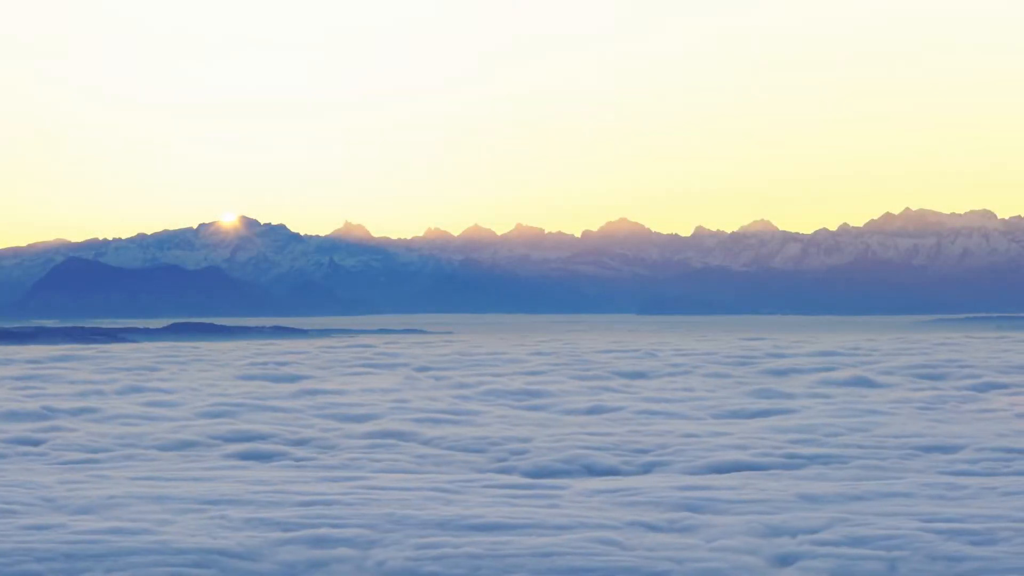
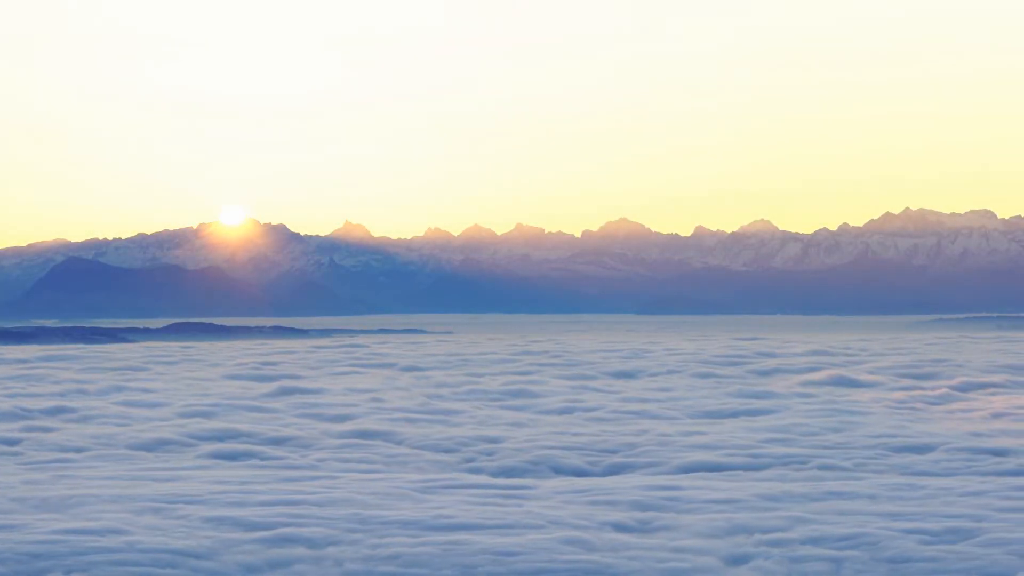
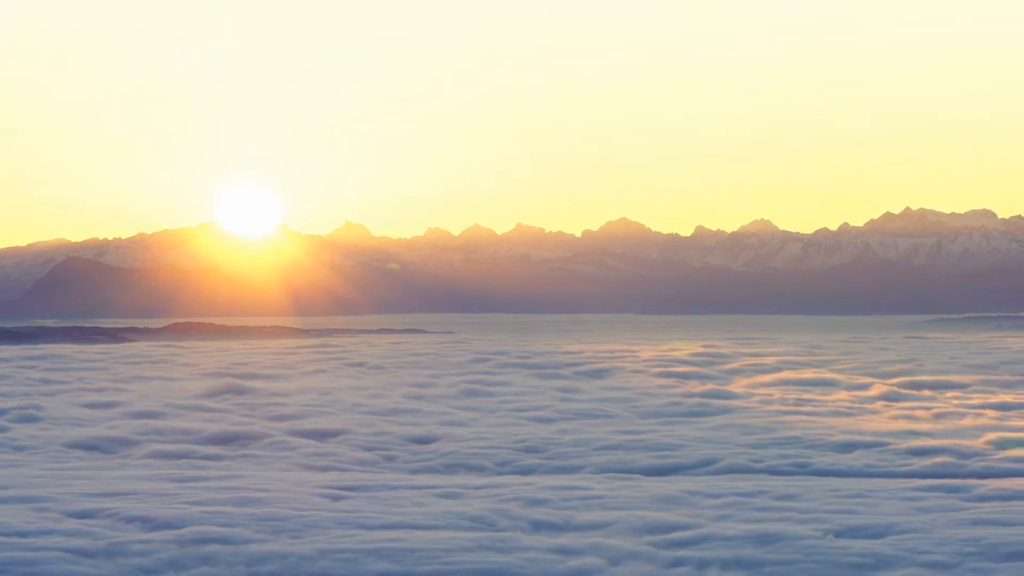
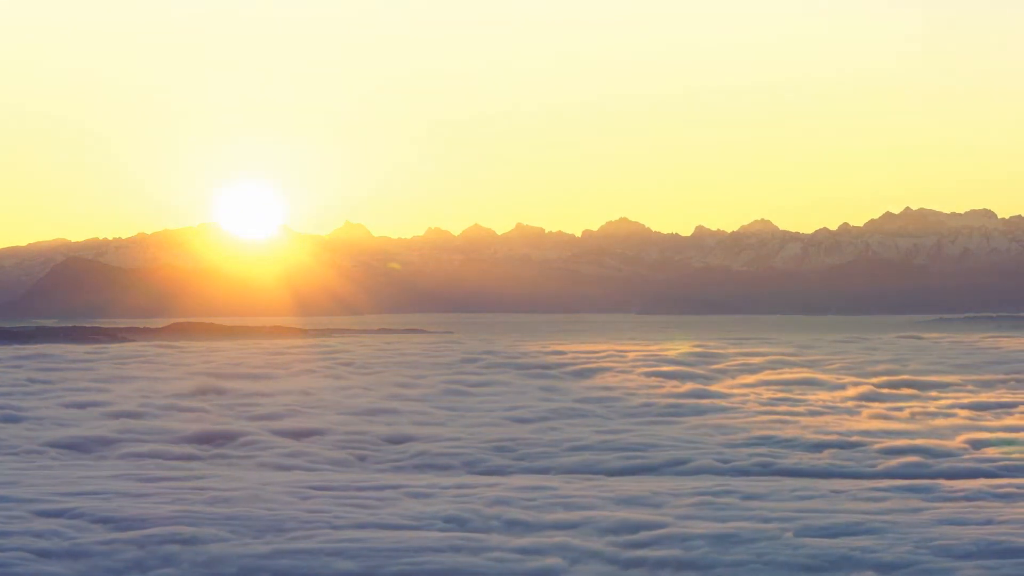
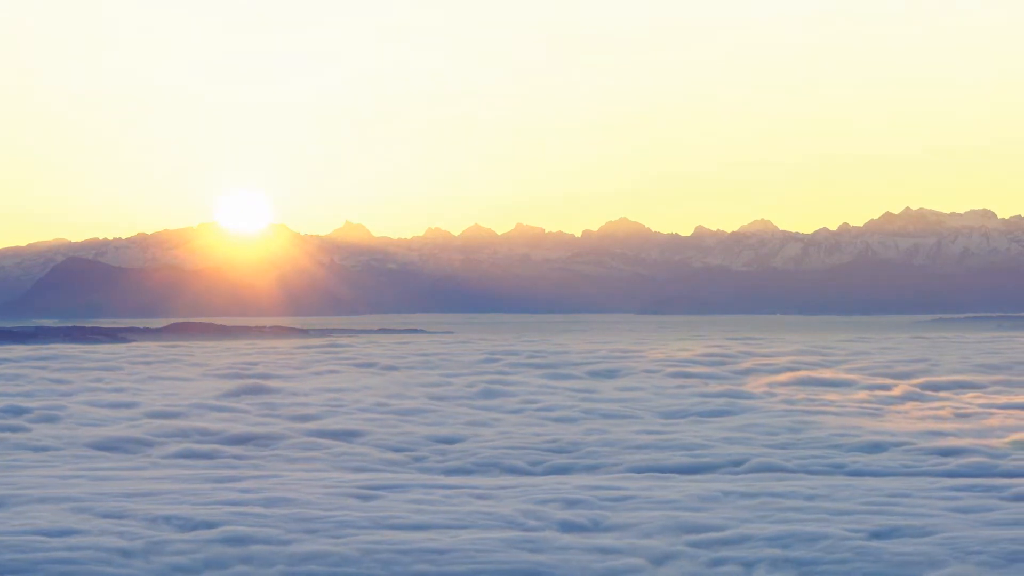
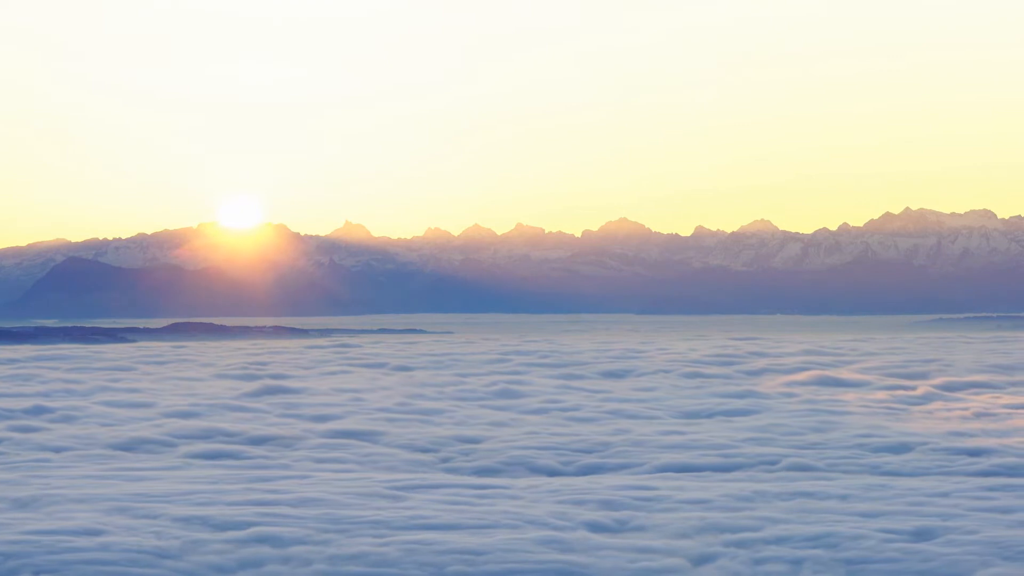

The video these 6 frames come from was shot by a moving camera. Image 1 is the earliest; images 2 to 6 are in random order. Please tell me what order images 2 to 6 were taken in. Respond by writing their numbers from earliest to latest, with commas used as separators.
2, 6, 5, 3, 4
